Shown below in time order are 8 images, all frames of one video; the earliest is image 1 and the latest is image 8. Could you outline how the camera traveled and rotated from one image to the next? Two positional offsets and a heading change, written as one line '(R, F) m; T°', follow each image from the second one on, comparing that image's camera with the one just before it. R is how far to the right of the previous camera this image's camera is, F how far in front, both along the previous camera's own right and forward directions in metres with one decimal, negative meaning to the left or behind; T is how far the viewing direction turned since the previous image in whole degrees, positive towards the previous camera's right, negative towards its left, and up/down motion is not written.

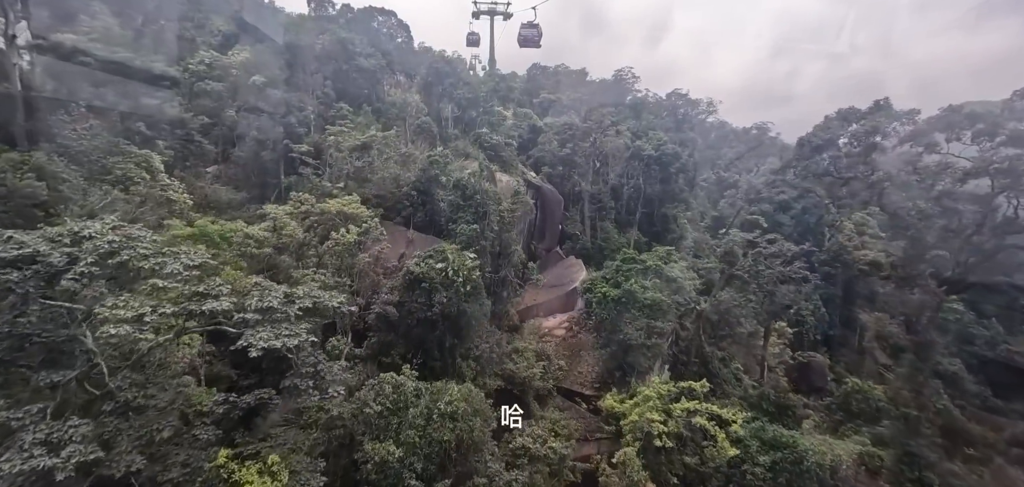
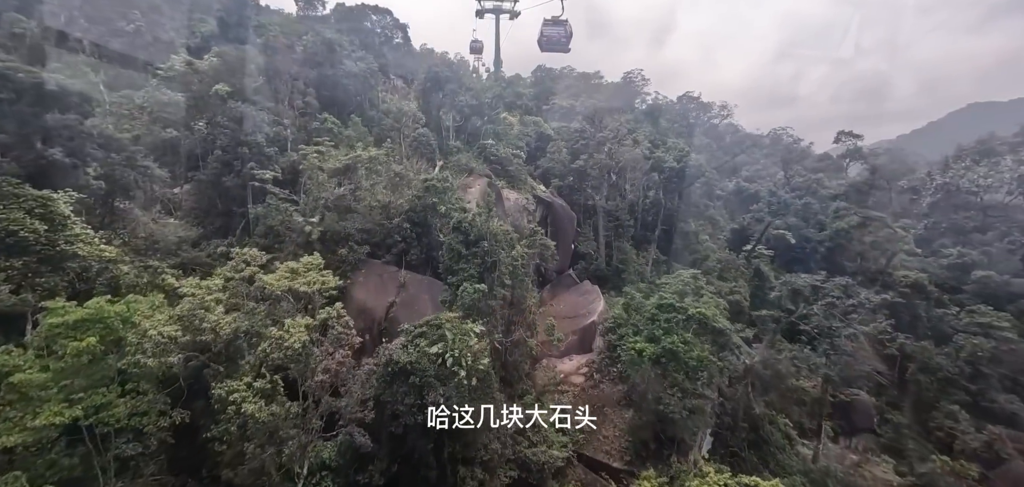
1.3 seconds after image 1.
(-0.3, +2.5) m; 0°
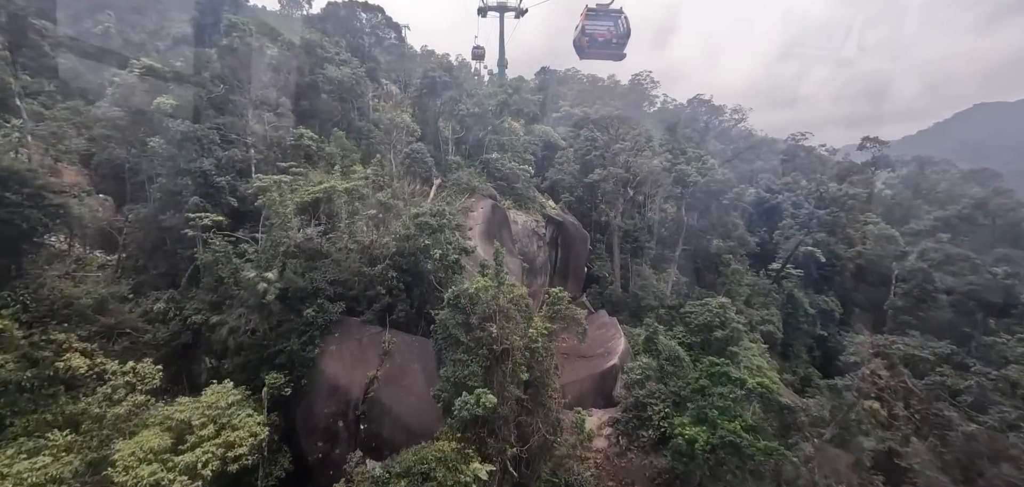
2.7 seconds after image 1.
(-0.2, +2.5) m; 0°
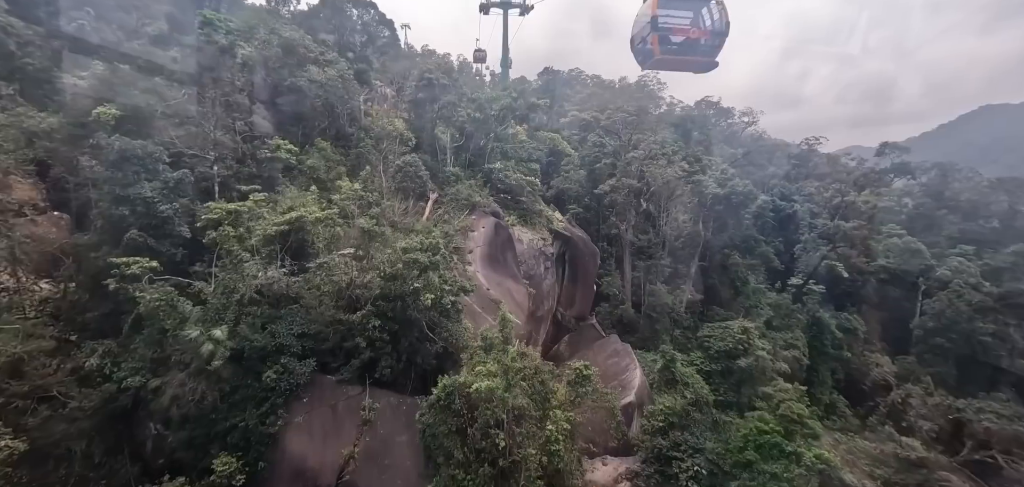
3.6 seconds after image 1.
(-0.1, +1.7) m; 0°
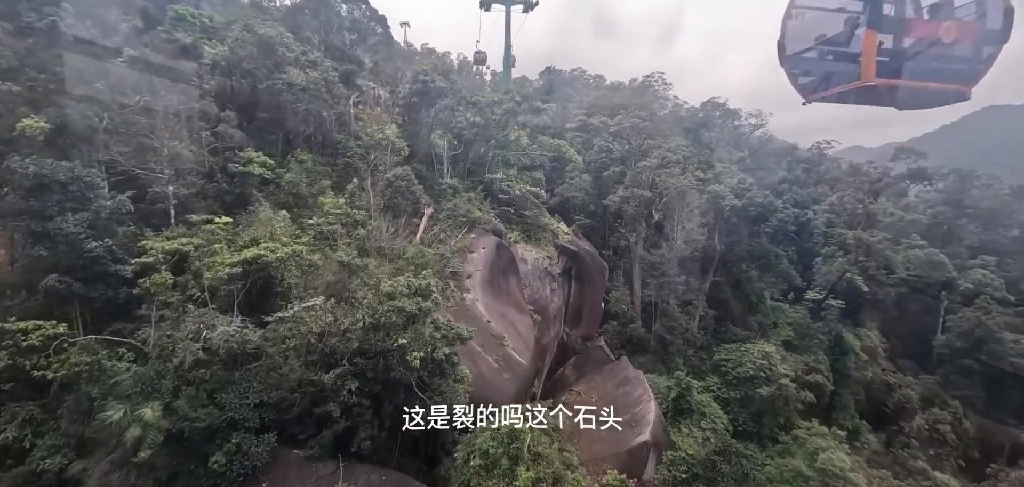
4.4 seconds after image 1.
(-0.1, +1.5) m; 0°
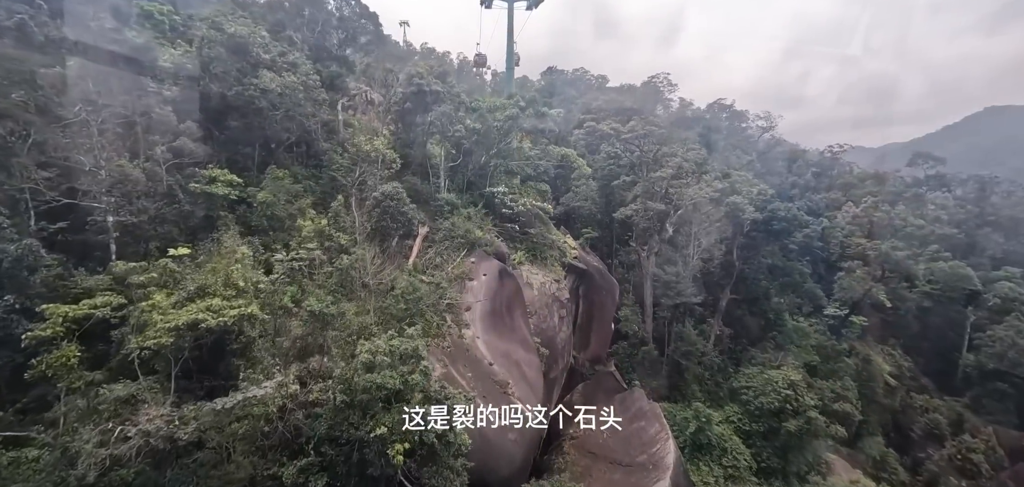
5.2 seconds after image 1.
(-0.1, +1.5) m; 0°
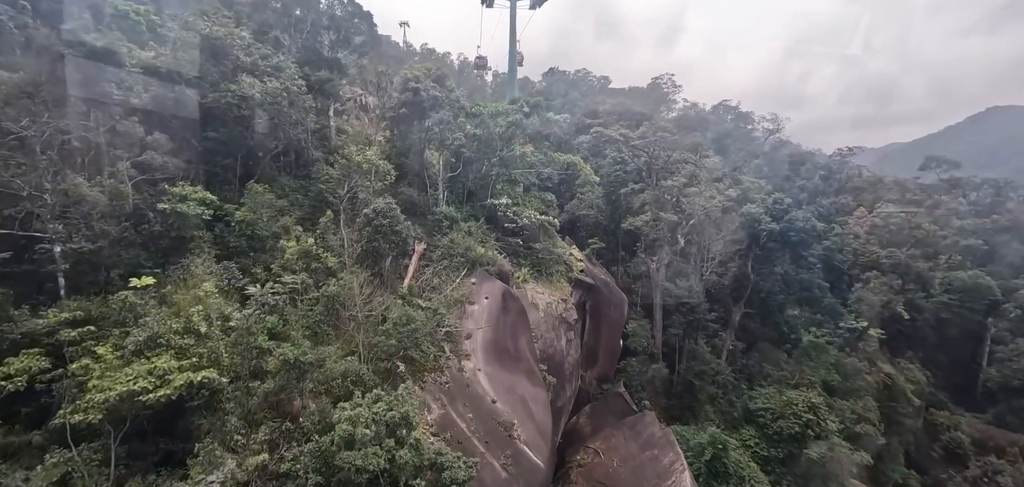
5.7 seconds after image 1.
(-0.1, +1.0) m; 0°
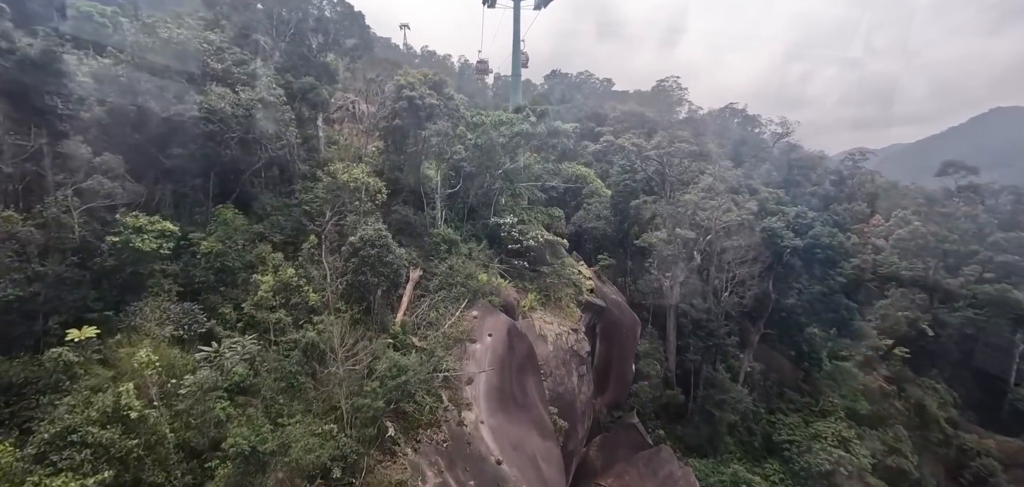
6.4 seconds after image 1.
(-0.1, +1.2) m; 0°
